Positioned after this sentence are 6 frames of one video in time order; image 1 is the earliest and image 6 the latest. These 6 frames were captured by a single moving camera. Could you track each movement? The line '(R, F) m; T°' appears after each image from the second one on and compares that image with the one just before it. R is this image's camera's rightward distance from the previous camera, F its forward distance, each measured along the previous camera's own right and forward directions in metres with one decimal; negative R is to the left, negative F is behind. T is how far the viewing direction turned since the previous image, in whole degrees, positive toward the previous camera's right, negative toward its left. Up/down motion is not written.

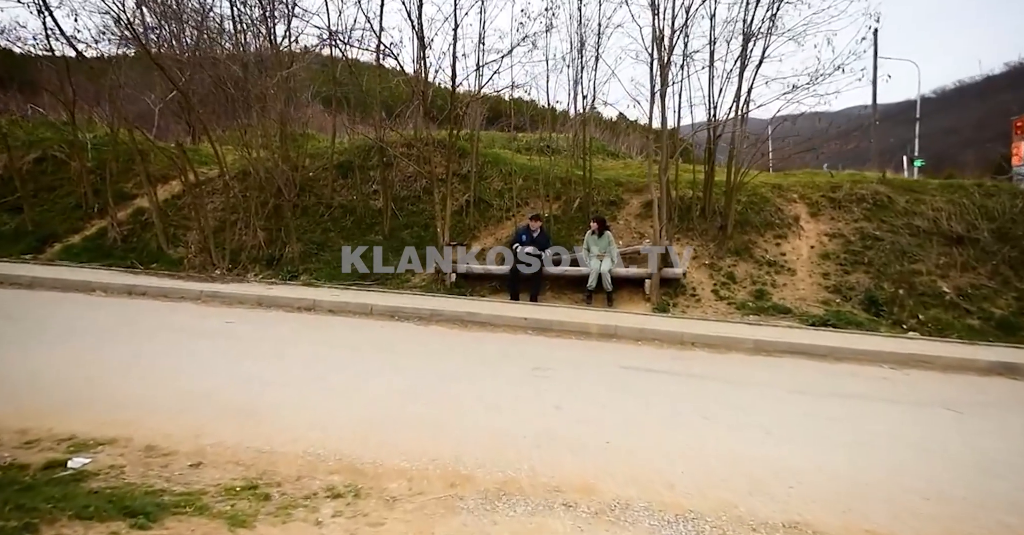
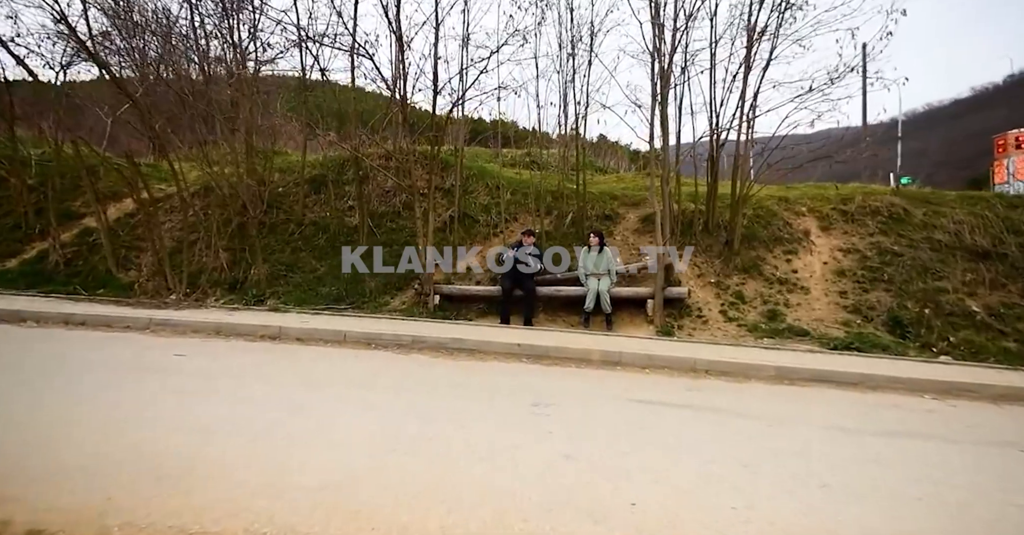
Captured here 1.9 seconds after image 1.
(-0.1, +0.9) m; +2°
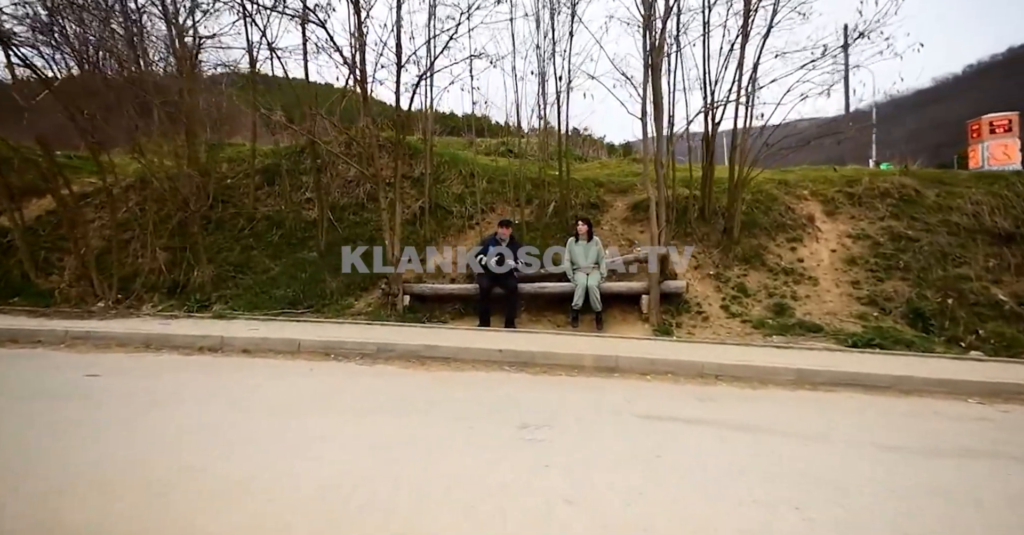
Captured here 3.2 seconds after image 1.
(0.0, +1.0) m; +3°
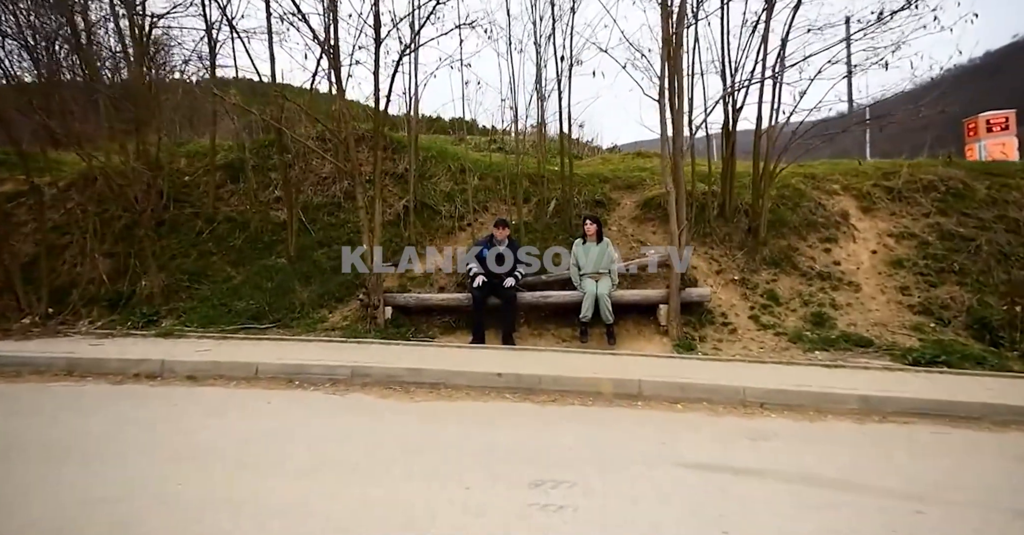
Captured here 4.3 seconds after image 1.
(-0.2, +1.1) m; +1°
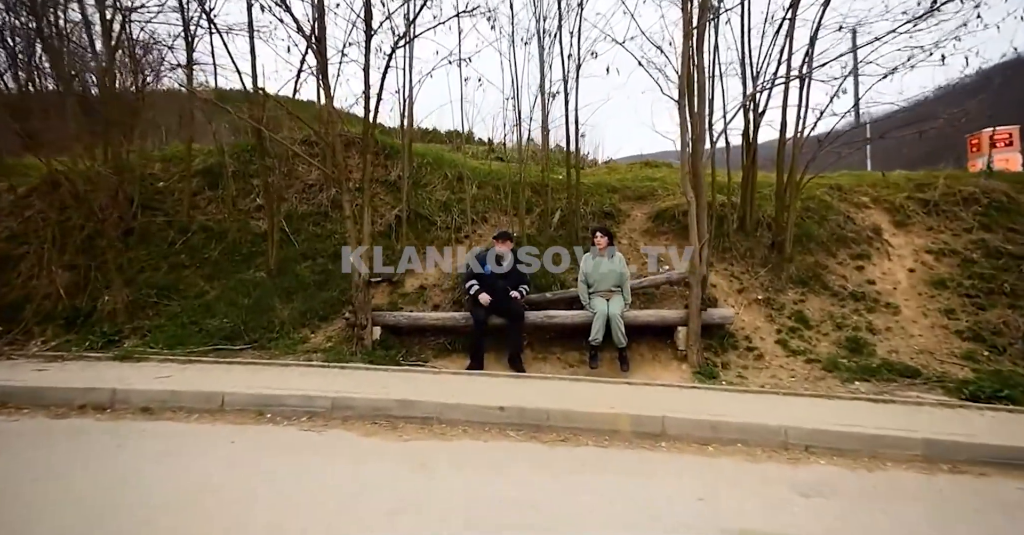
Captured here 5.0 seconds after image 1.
(-0.1, +0.7) m; +1°
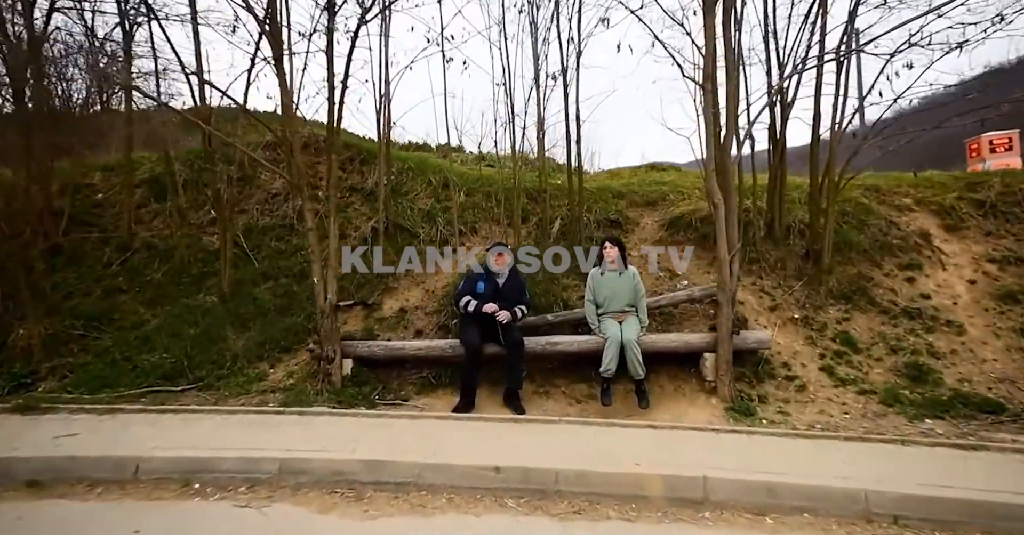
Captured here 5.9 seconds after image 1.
(-0.1, +1.0) m; +1°
